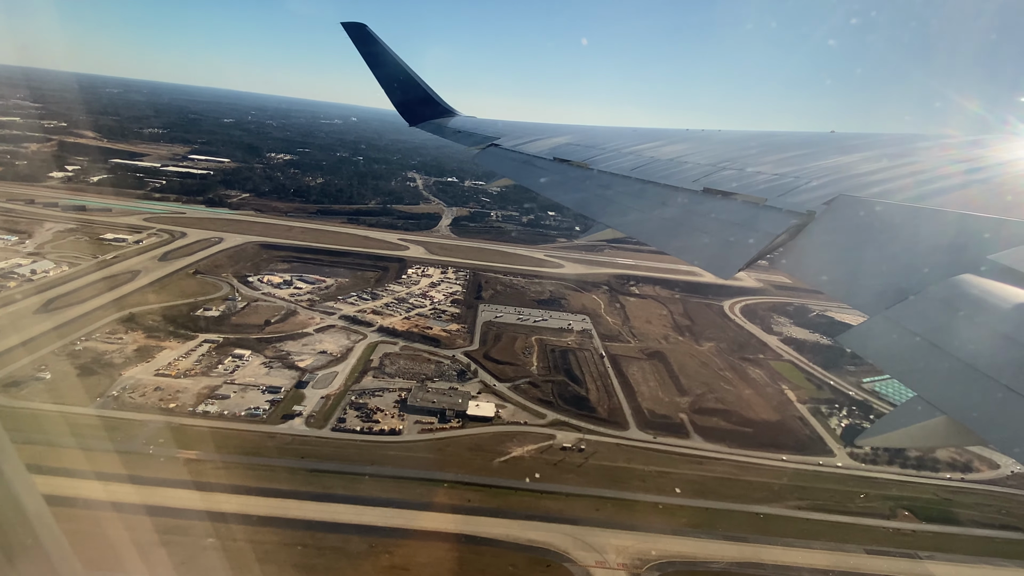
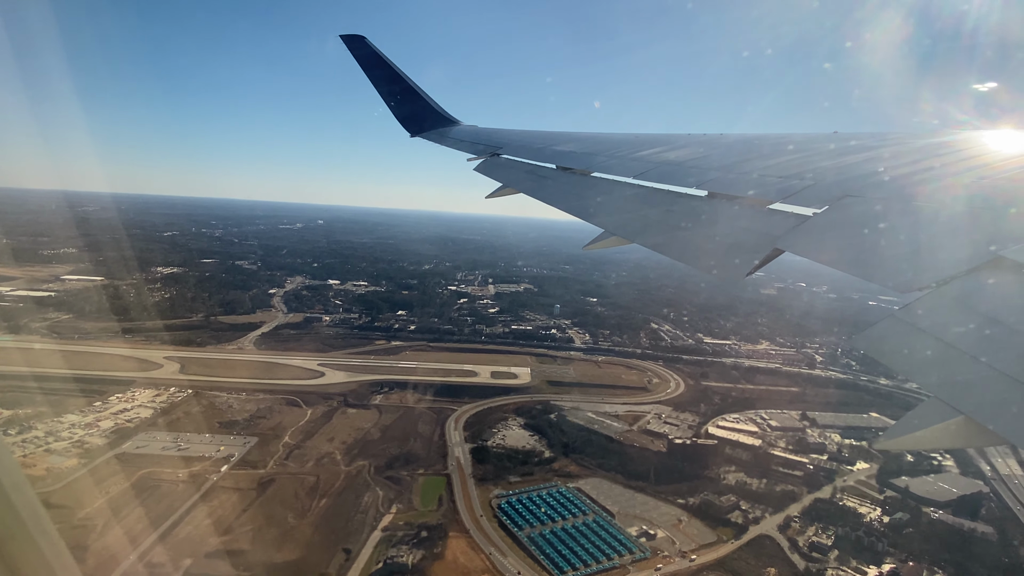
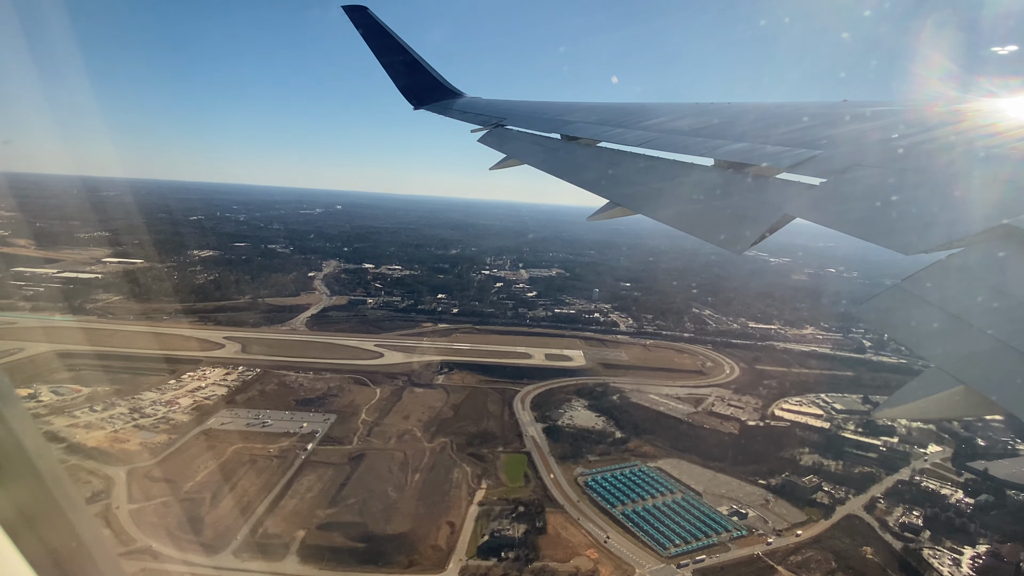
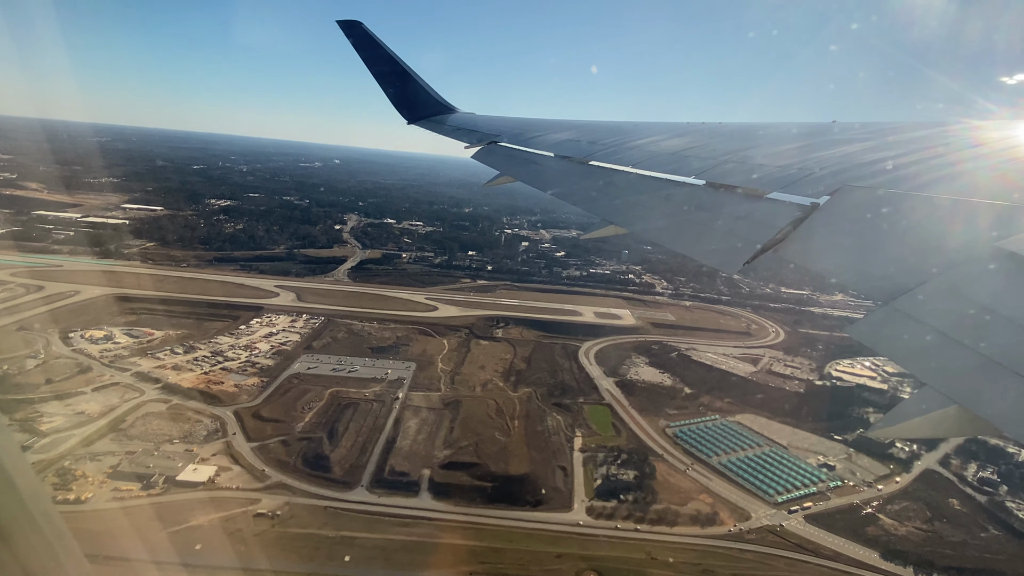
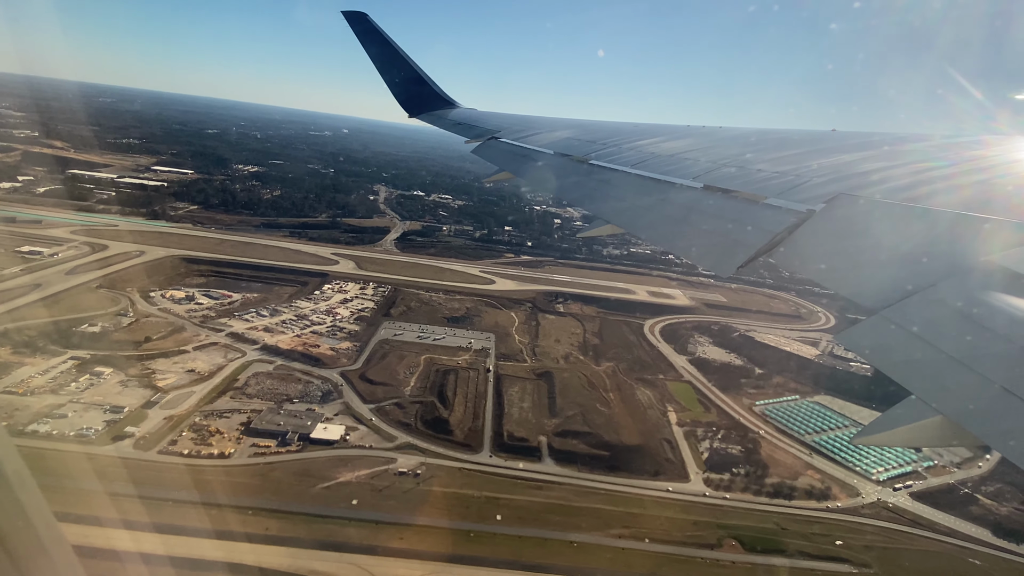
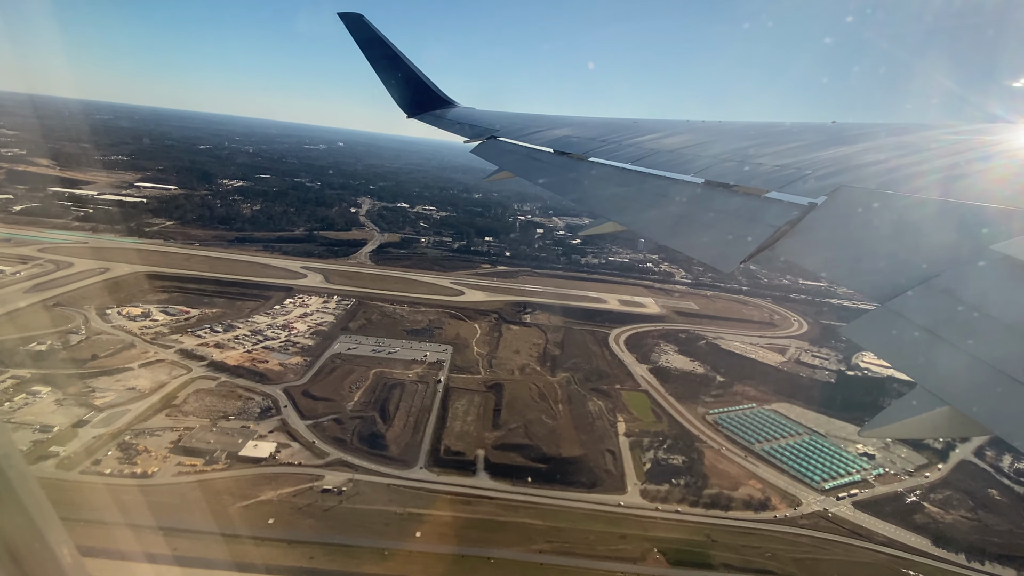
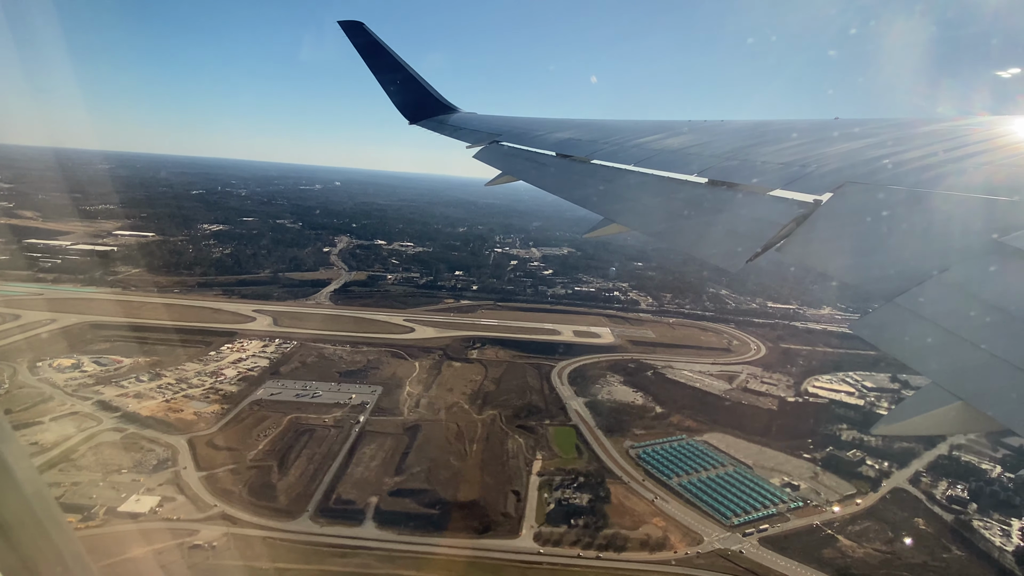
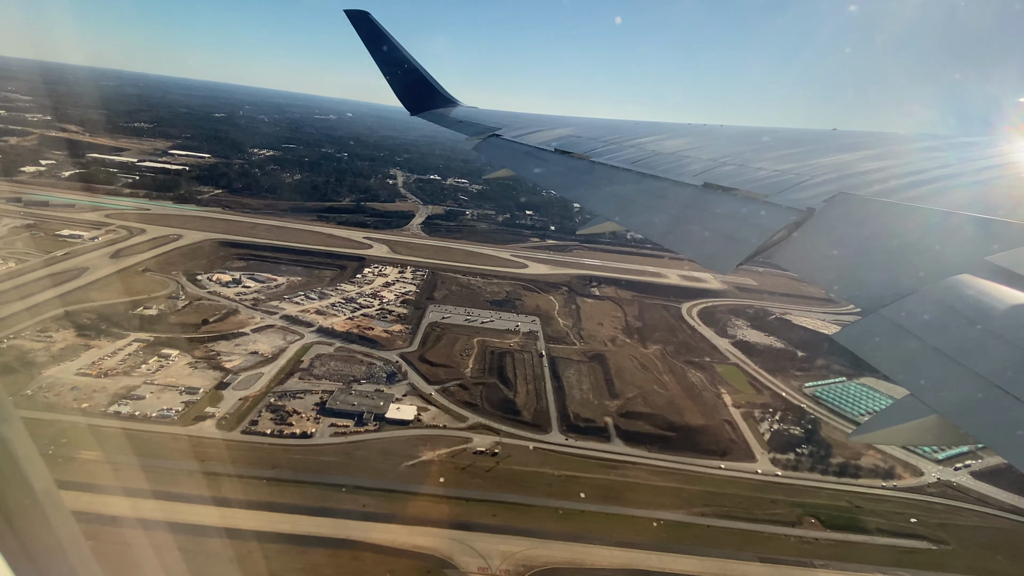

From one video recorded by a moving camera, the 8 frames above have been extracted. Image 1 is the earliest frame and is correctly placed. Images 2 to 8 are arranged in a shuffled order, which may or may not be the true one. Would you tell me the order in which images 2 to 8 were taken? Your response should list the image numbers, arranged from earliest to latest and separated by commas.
8, 5, 6, 4, 7, 3, 2
